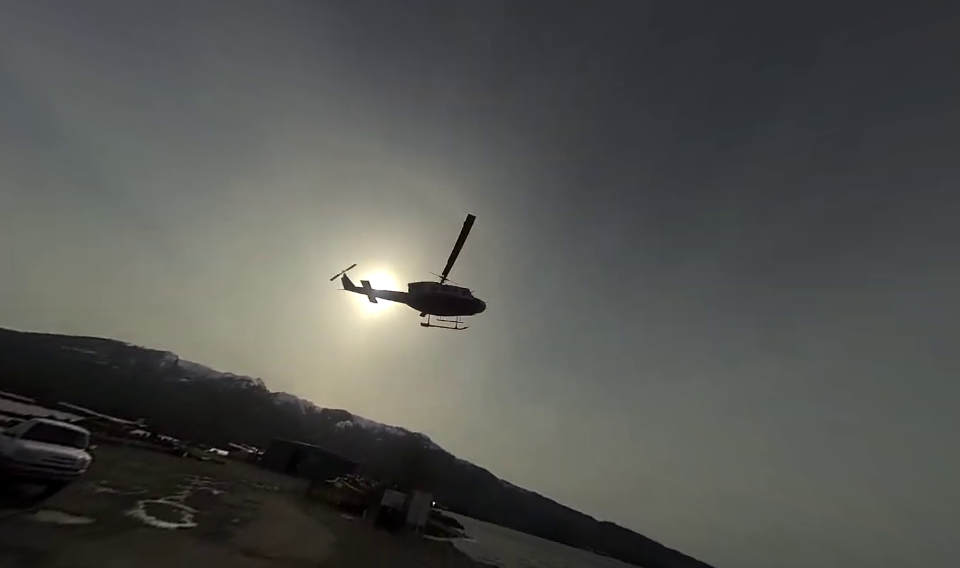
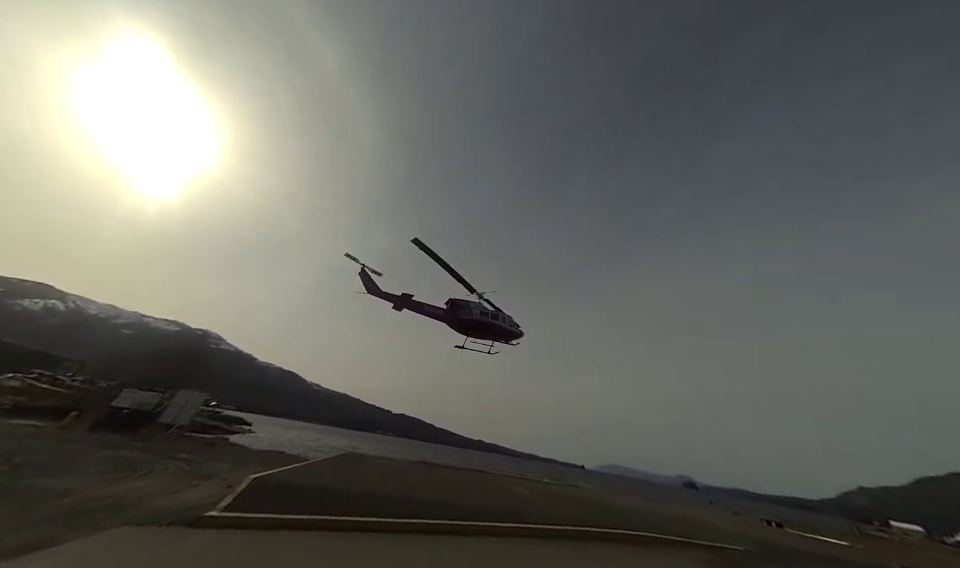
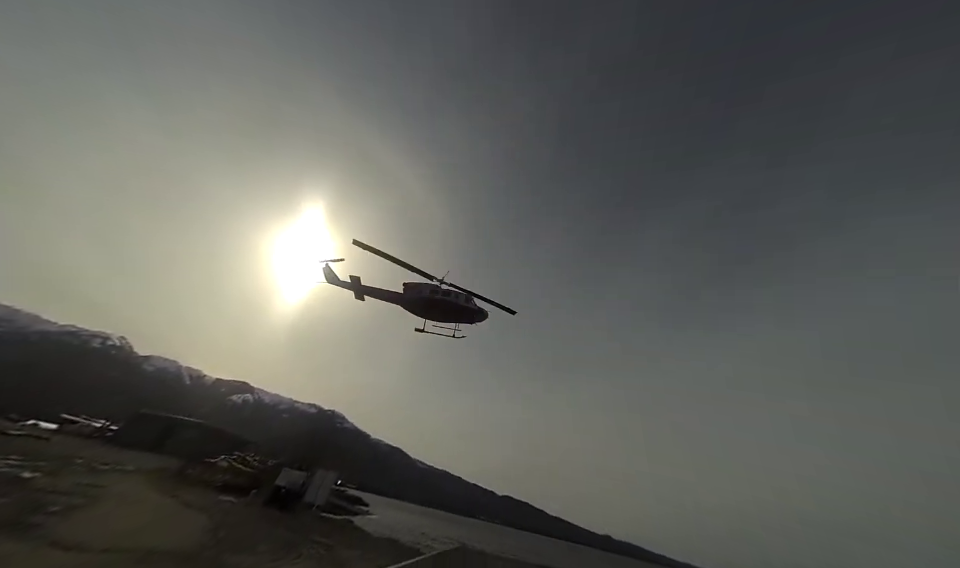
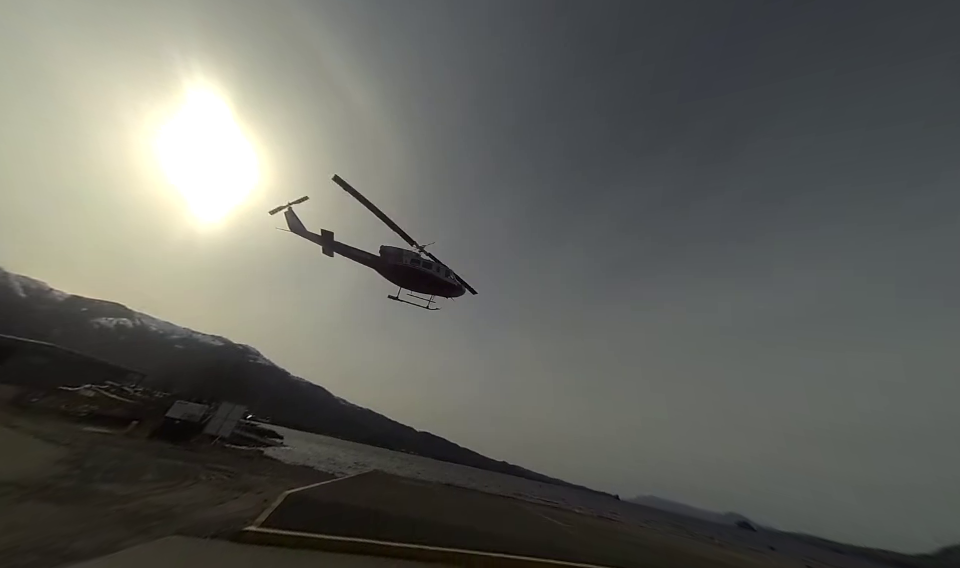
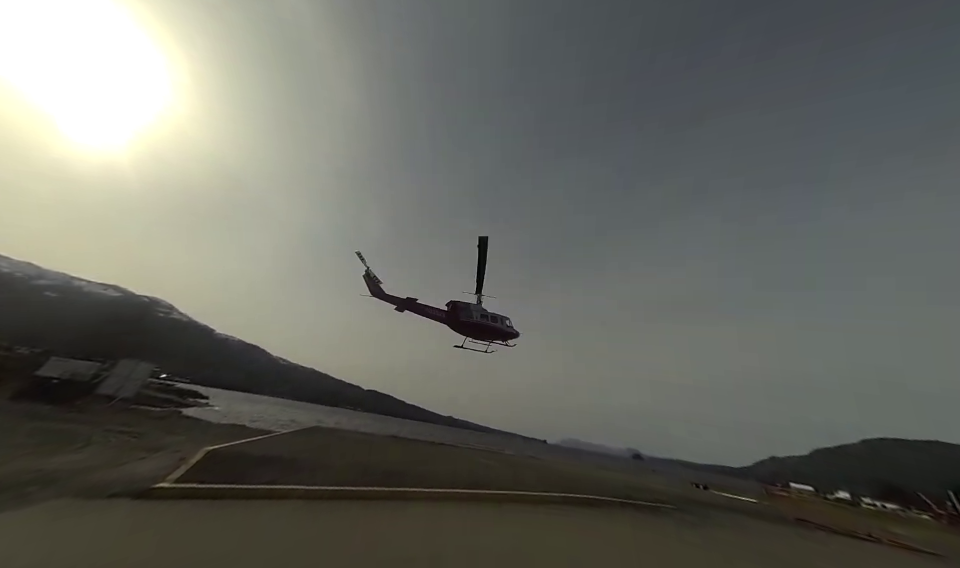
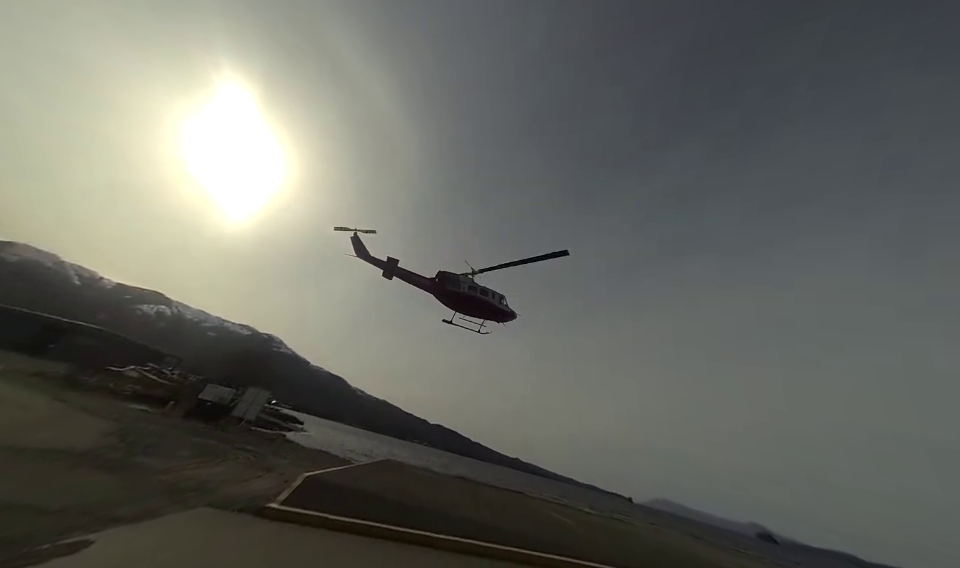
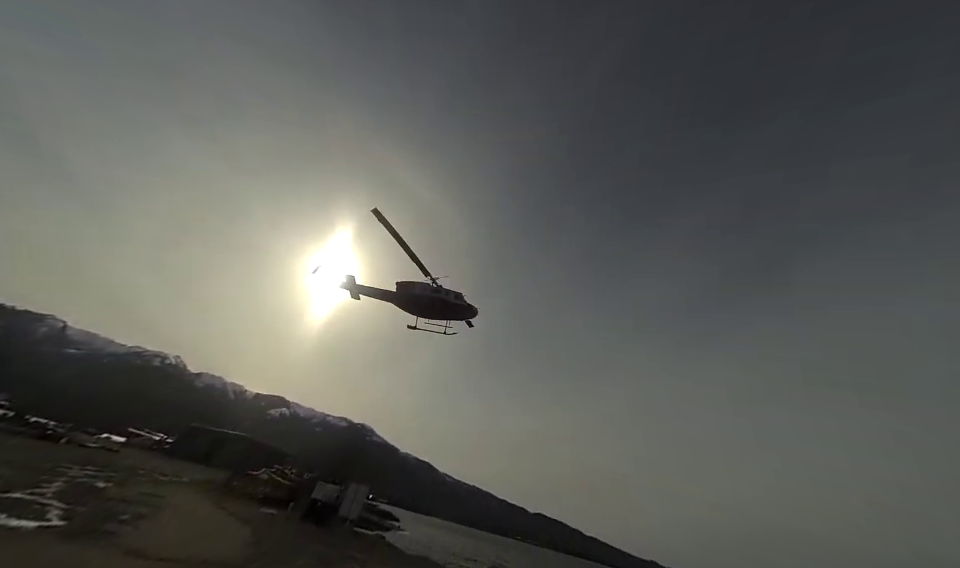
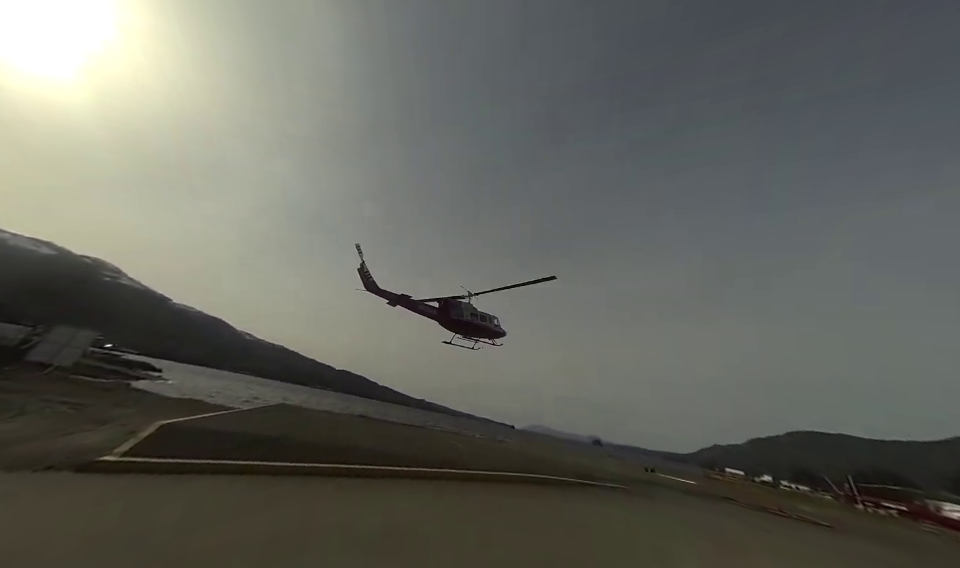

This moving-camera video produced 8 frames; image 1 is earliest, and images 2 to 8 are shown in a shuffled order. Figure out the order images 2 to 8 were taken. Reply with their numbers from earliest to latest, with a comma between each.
7, 3, 4, 6, 2, 5, 8
